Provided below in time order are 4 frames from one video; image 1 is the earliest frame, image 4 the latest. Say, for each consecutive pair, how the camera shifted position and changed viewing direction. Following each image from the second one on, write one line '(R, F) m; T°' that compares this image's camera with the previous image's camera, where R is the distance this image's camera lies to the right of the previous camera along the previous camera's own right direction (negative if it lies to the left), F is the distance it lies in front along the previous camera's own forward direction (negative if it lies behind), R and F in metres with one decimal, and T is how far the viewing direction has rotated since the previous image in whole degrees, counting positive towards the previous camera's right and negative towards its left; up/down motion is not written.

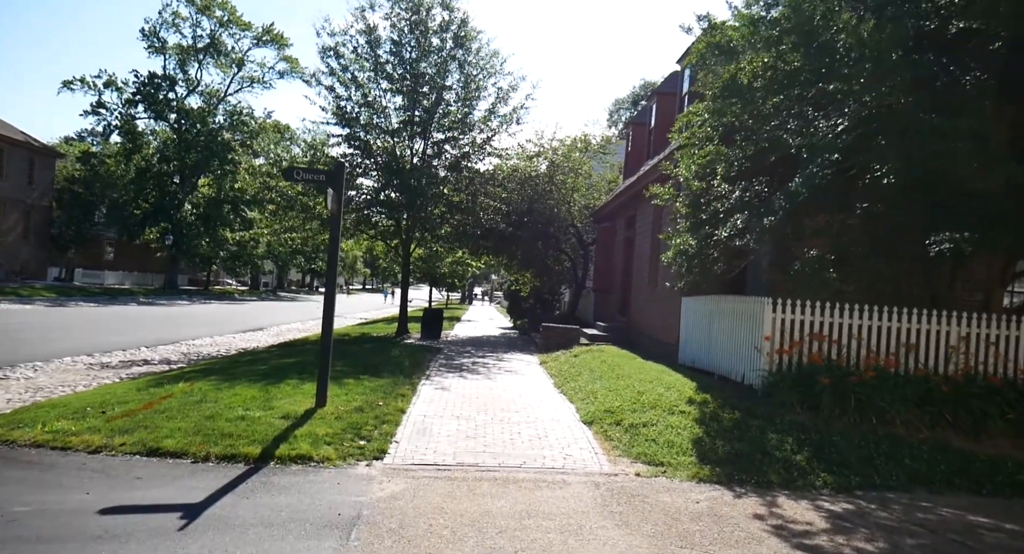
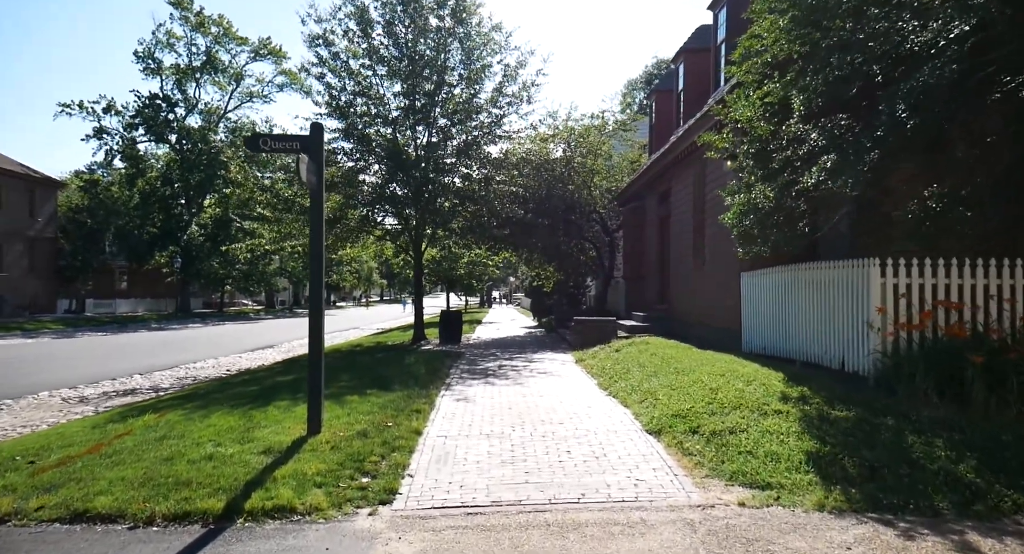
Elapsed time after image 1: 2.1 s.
(-0.2, +2.0) m; -1°
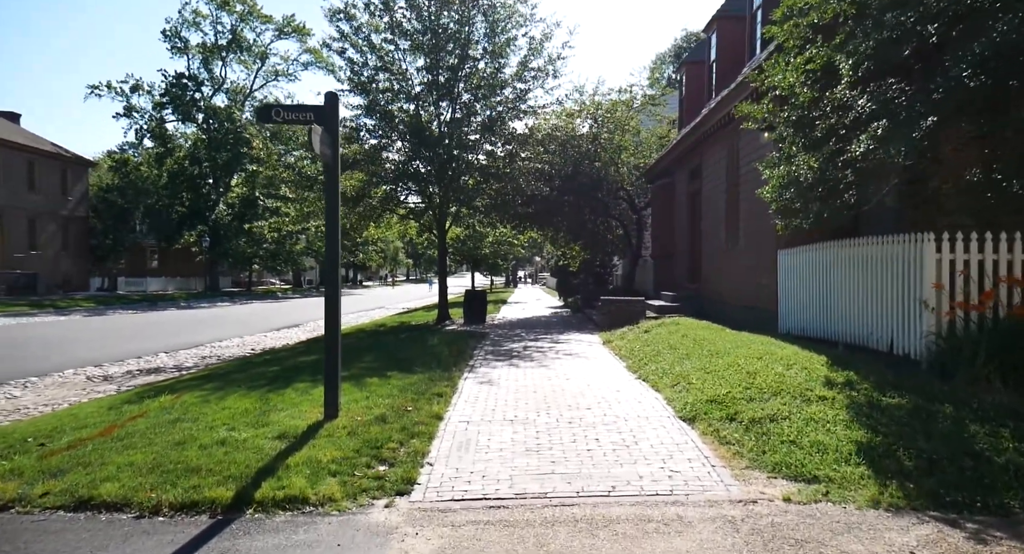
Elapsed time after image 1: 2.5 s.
(0.0, +0.4) m; -2°
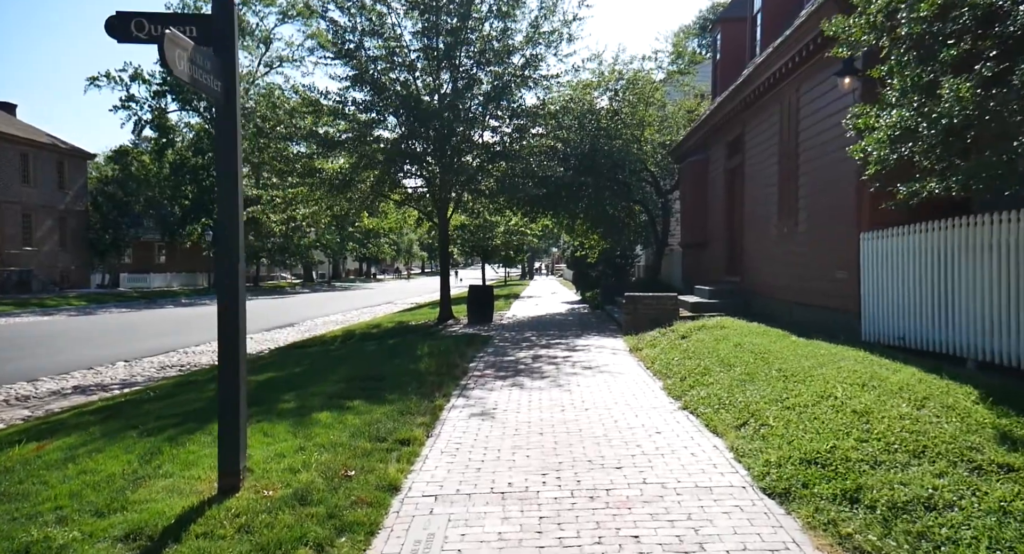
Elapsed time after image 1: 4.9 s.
(+0.2, +2.5) m; -2°
